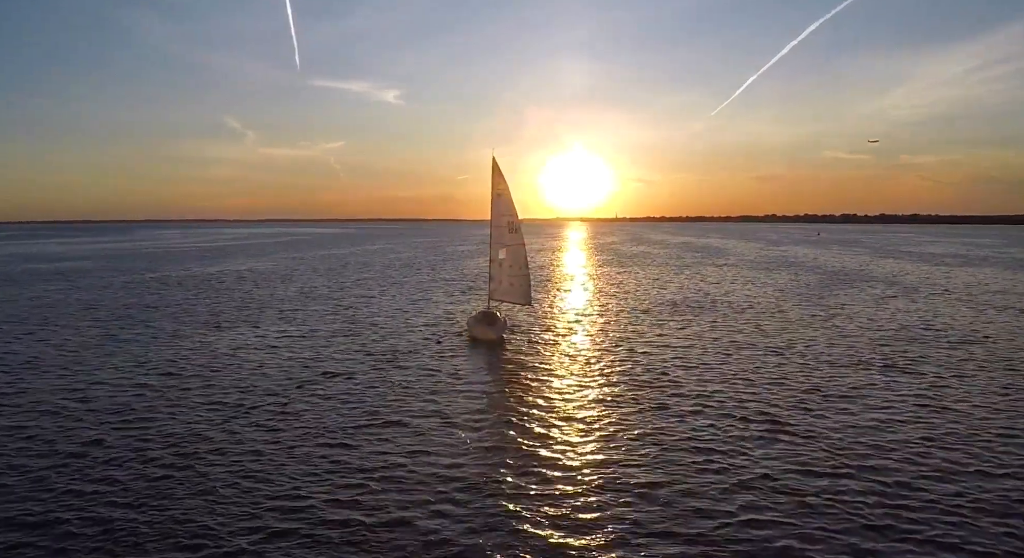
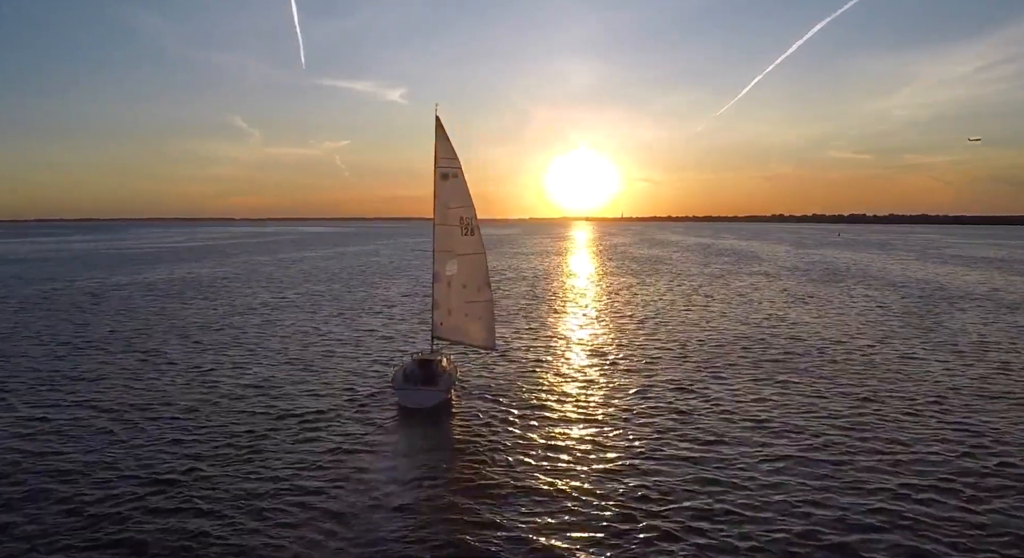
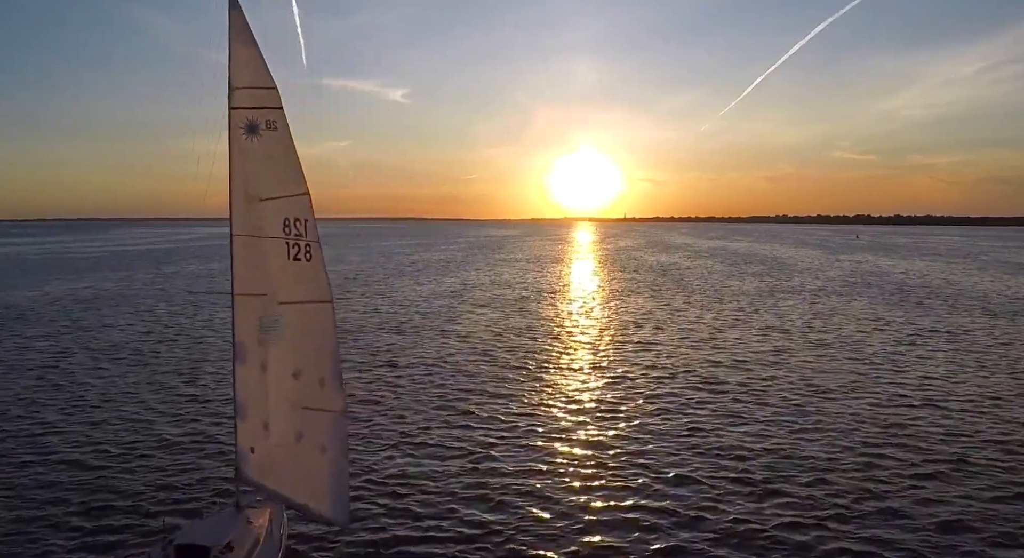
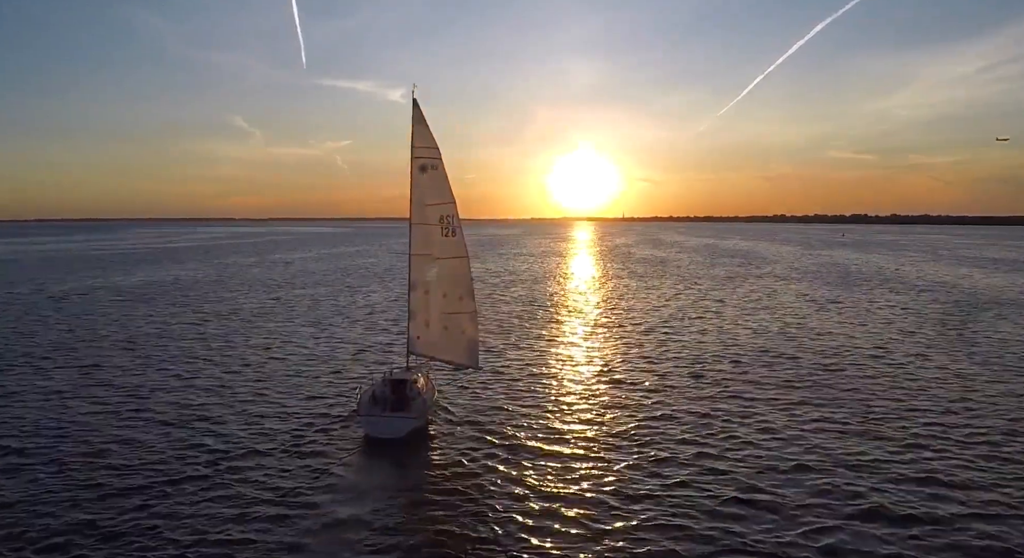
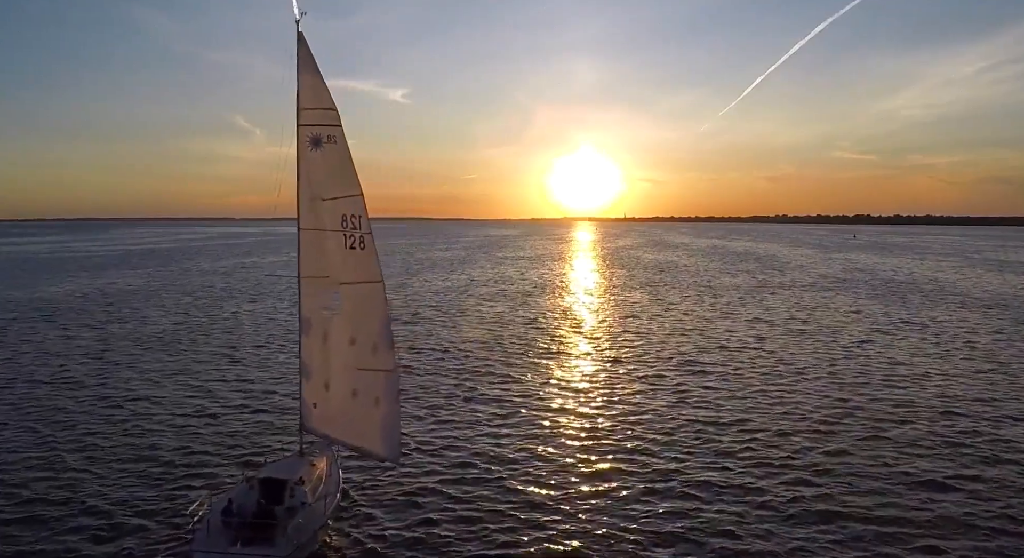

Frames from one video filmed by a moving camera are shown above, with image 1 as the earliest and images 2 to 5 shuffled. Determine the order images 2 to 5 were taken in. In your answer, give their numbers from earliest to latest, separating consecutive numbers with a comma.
2, 4, 5, 3
